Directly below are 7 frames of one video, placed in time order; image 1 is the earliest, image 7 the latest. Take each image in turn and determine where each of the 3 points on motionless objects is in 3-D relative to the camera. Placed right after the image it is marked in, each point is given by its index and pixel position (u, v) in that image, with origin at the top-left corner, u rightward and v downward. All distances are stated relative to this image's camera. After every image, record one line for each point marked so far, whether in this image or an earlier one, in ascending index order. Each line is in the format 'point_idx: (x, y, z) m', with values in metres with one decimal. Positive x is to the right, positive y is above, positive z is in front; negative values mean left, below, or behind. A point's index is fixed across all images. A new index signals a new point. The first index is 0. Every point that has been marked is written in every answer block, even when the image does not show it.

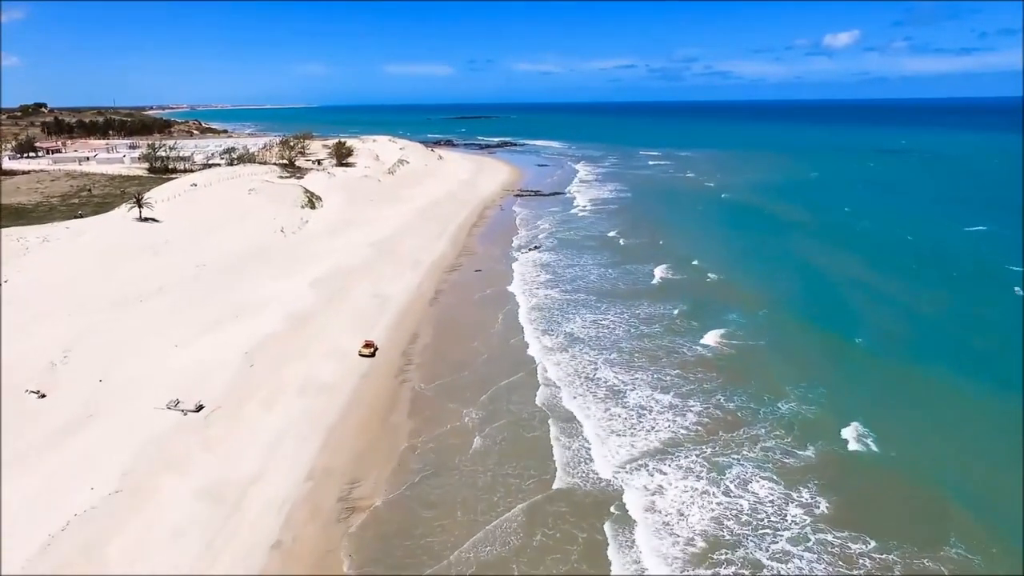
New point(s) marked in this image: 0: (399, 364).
0: (-3.3, -2.2, +18.9) m
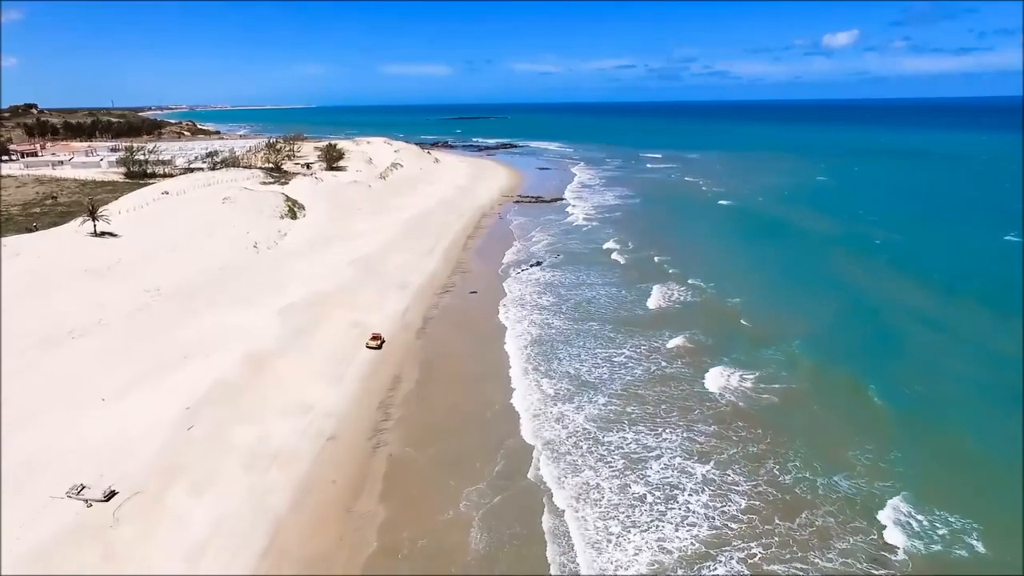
0: (-3.3, -3.2, +15.6) m
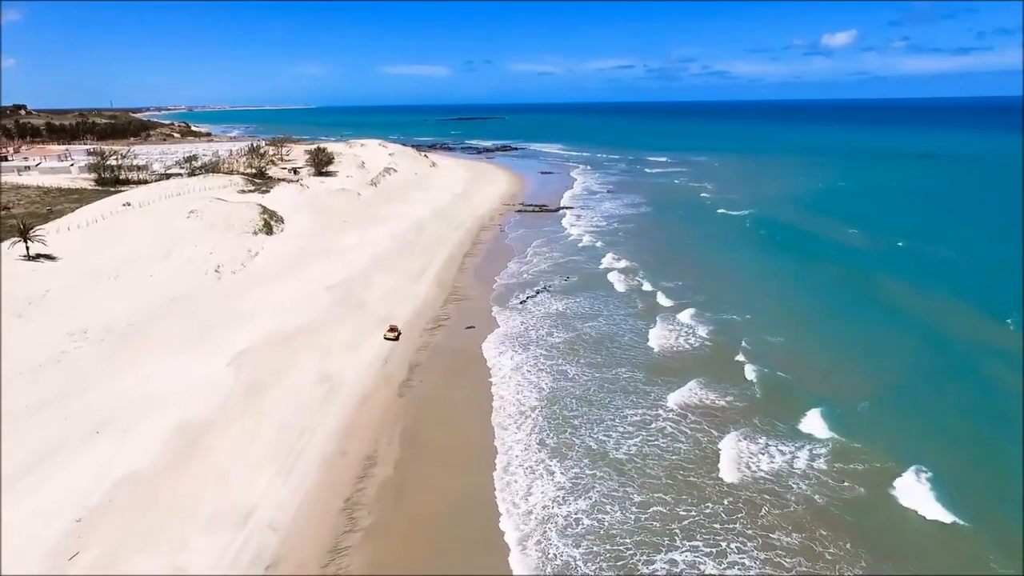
0: (-3.1, -4.3, +11.6) m
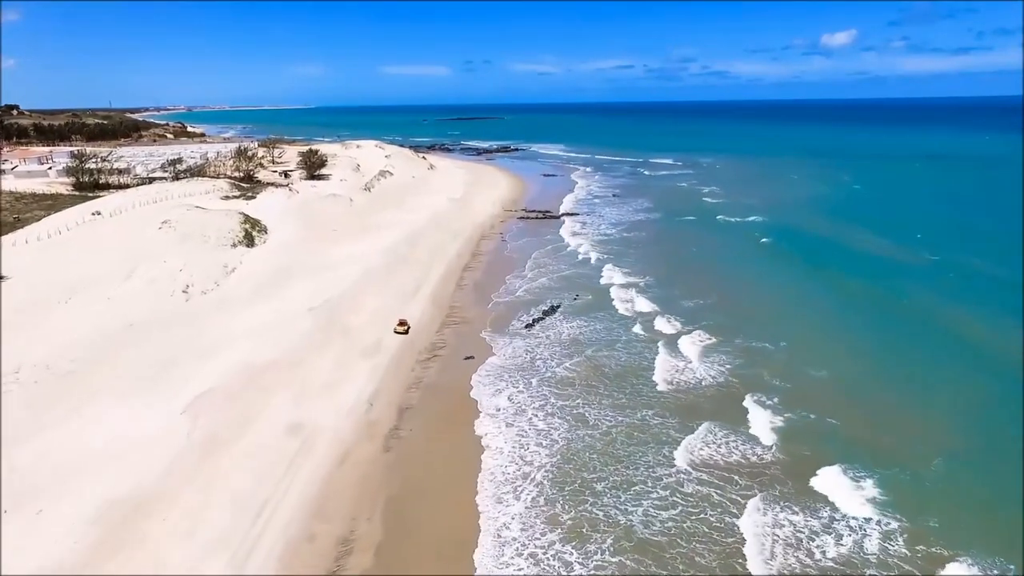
0: (-3.0, -5.1, +9.0) m
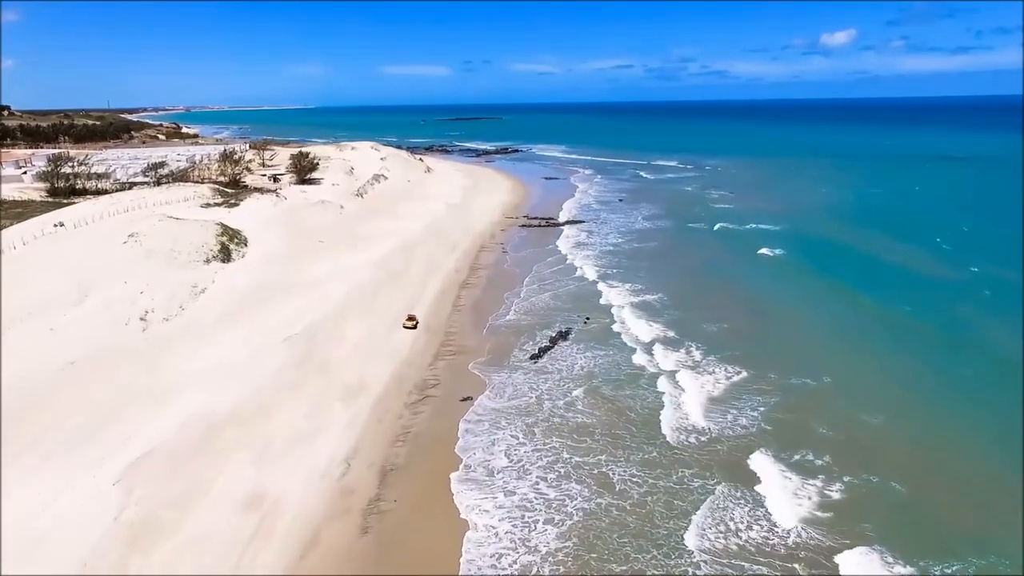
0: (-2.9, -5.9, +6.3) m
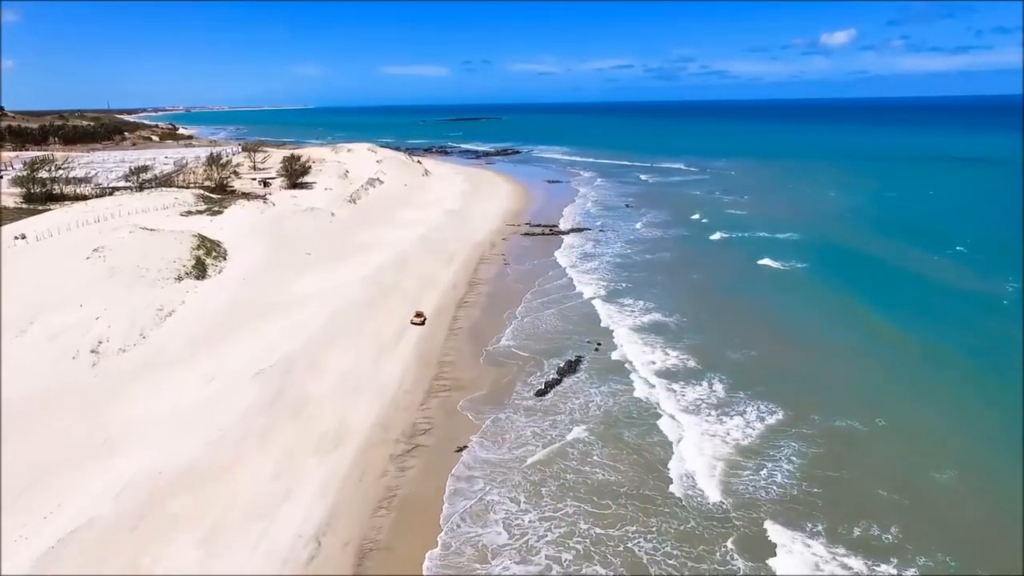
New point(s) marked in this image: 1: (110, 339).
0: (-2.8, -6.6, +4.0) m
1: (-11.1, -1.4, +17.9) m
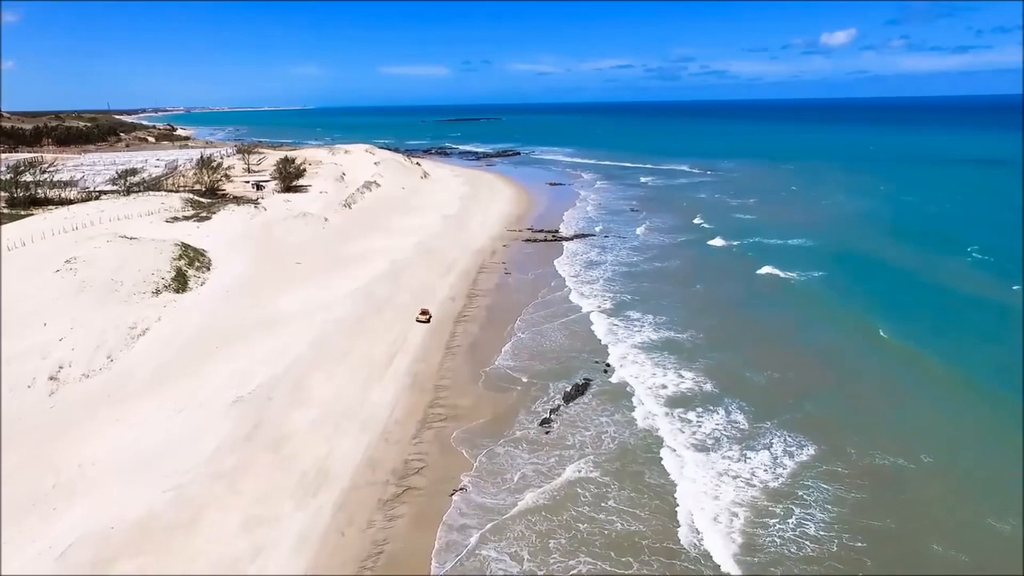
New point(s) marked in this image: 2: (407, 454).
0: (-2.7, -7.1, +2.4) m
1: (-11.0, -1.9, +16.4) m
2: (-2.3, -3.6, +14.3) m
